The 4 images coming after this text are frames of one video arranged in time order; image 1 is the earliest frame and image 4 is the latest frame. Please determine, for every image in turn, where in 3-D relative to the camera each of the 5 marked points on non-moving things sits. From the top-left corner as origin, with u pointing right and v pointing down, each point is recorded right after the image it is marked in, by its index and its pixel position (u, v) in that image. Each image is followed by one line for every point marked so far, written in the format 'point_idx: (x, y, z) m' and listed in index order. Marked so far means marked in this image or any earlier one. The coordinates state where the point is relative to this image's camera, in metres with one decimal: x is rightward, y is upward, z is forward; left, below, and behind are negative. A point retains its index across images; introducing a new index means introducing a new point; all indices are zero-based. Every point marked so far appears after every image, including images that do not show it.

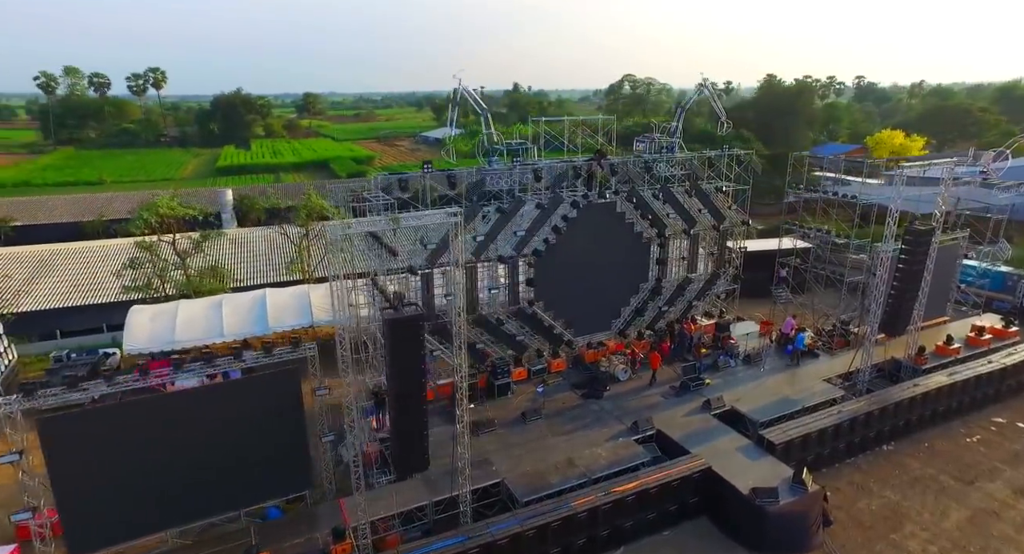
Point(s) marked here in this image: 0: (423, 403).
0: (-2.0, -2.9, +13.8) m
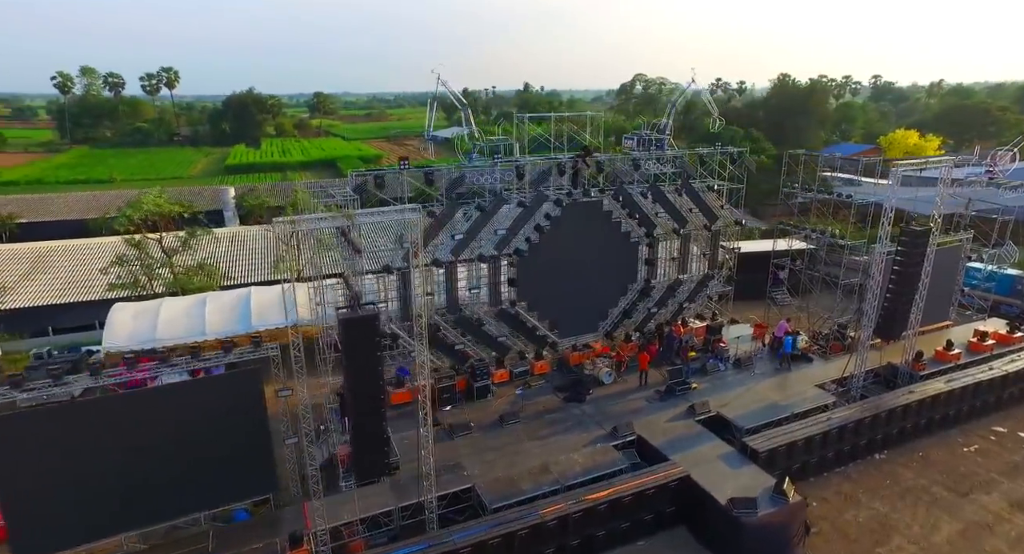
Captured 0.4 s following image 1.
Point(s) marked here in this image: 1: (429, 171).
0: (-2.9, -2.9, +13.3) m
1: (-2.7, +3.5, +19.5) m
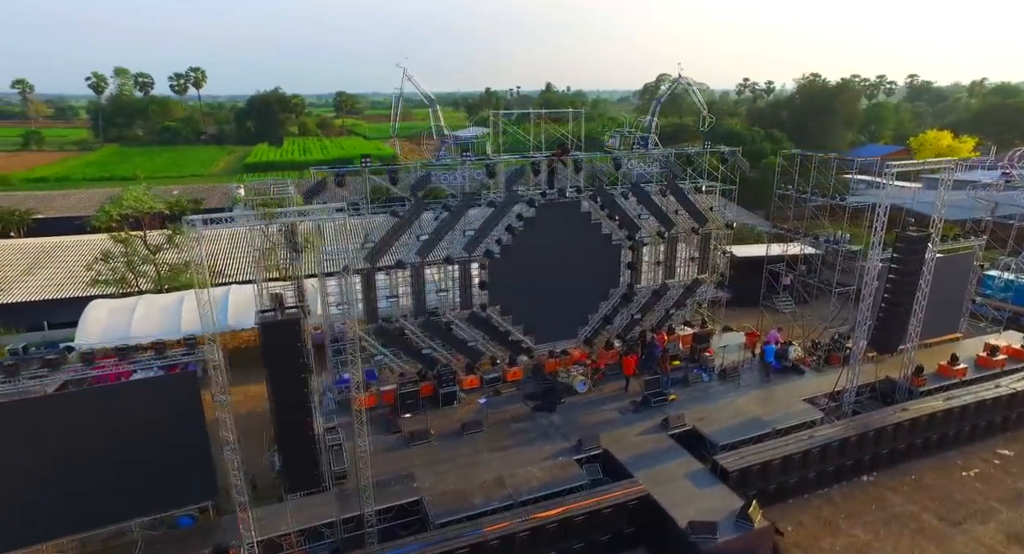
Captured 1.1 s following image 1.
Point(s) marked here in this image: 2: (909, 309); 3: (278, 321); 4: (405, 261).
0: (-4.3, -3.0, +12.7) m
1: (-3.8, +3.4, +18.8) m
2: (+13.3, -1.1, +19.8) m
3: (-4.7, -0.9, +11.9) m
4: (-3.6, +0.6, +19.8) m
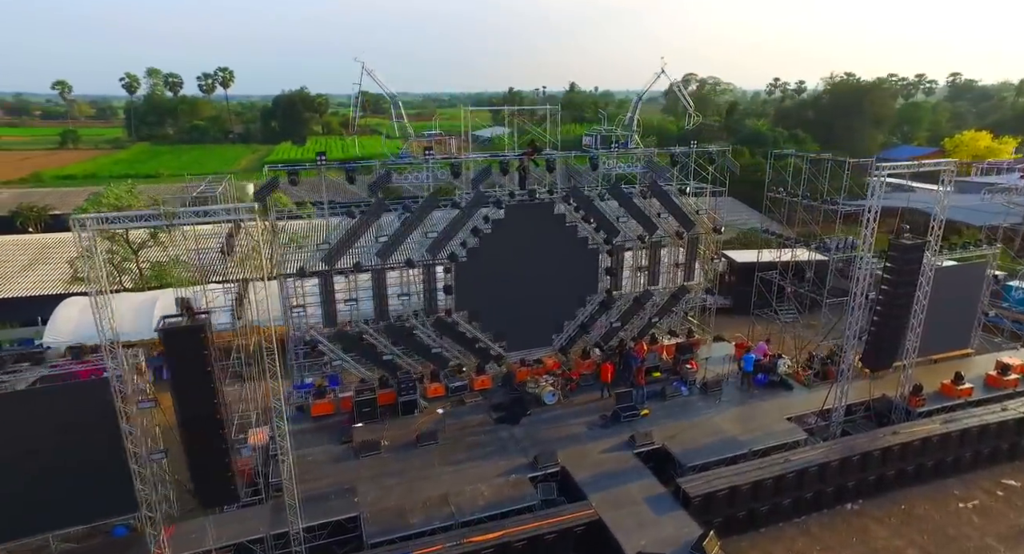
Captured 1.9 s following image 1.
0: (-5.9, -3.1, +12.0) m
1: (-4.9, +3.3, +18.1) m
2: (+12.1, -1.4, +18.2) m
3: (-6.3, -1.0, +11.2) m
4: (-4.8, +0.5, +19.0) m
